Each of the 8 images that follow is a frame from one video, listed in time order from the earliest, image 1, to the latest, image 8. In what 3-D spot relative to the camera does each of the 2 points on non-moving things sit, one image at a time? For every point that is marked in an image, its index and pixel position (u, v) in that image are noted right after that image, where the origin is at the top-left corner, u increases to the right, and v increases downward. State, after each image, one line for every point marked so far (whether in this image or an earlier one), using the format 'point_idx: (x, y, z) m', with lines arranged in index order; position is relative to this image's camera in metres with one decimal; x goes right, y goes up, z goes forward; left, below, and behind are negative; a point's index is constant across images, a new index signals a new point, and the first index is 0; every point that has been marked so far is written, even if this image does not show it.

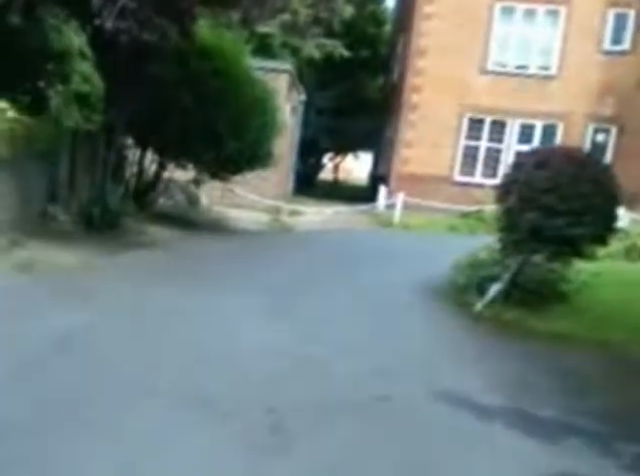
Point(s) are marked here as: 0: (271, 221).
0: (-1.2, +0.4, +19.1) m
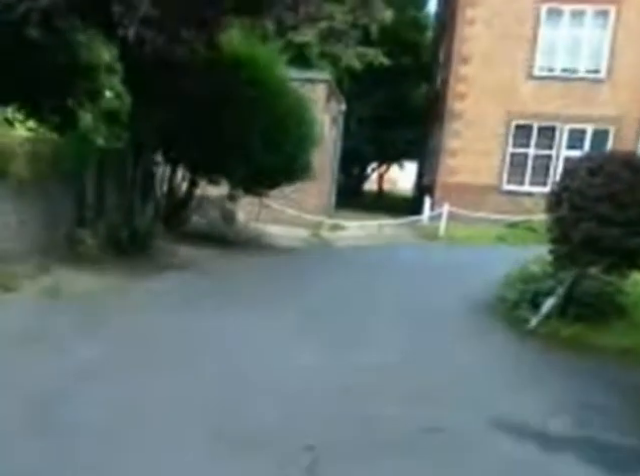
0: (-0.2, 0.0, +18.9) m
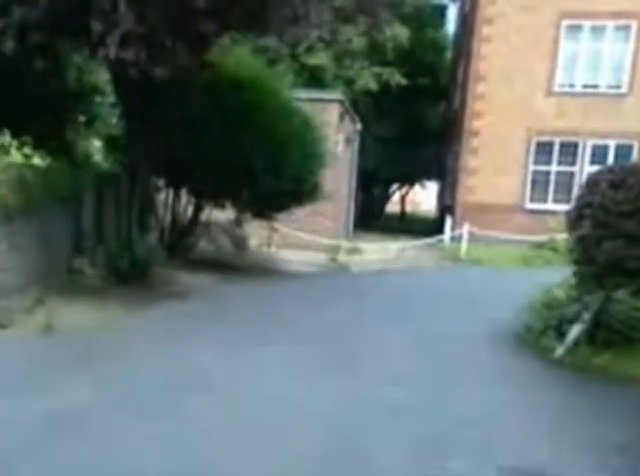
0: (+0.2, -0.5, +18.5) m
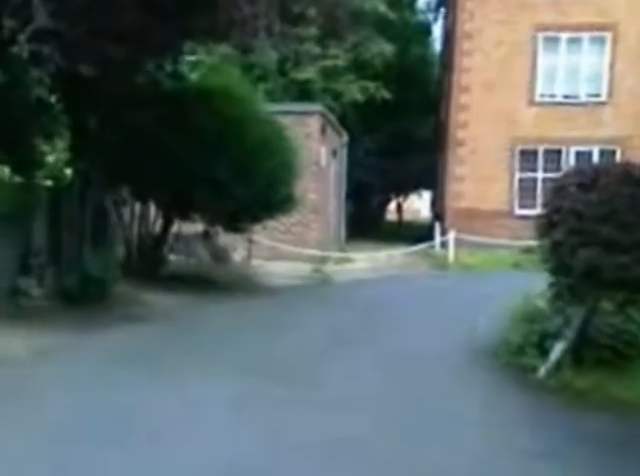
0: (-0.2, -0.8, +18.1) m
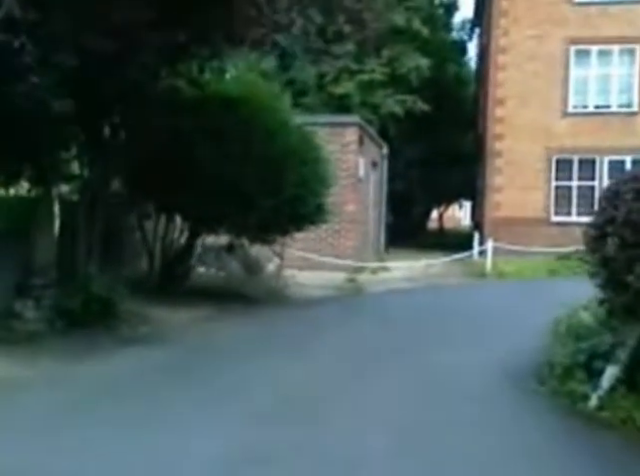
0: (+0.5, -1.1, +18.1) m
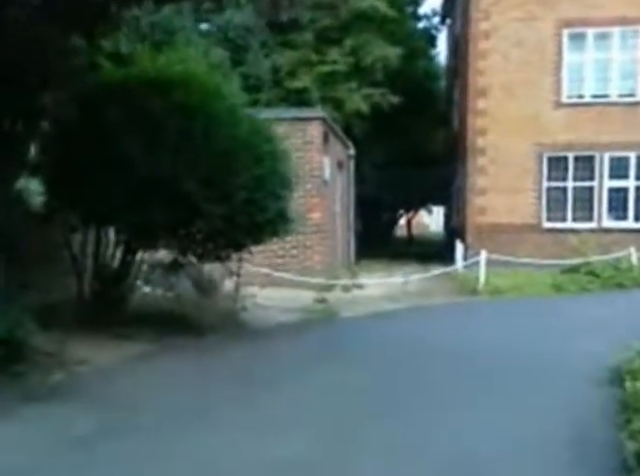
0: (0.0, -1.3, +15.4) m
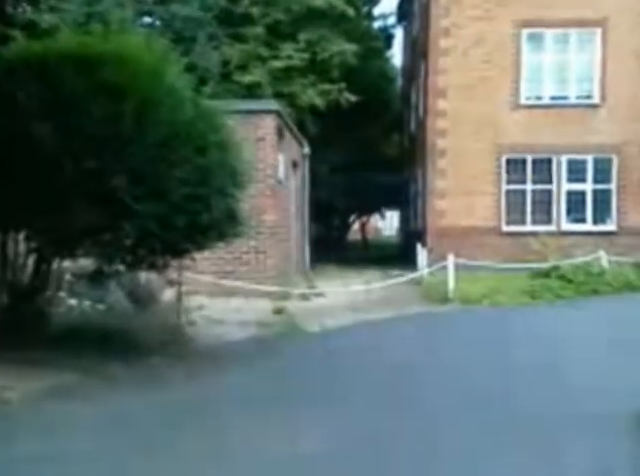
0: (-0.7, -1.3, +13.9) m
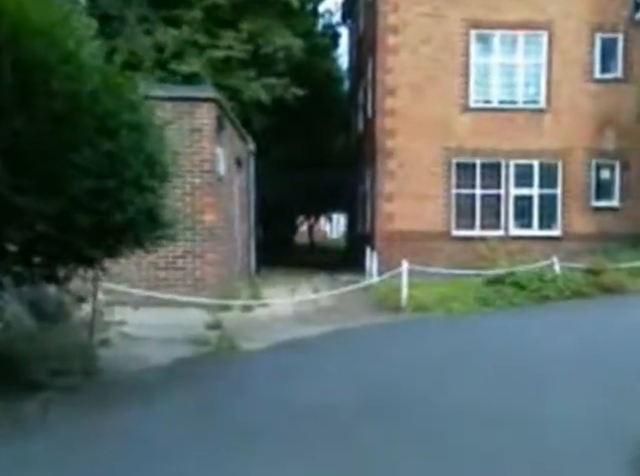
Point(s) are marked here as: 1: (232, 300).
0: (-1.6, -1.4, +12.5) m
1: (-1.8, -1.2, +16.6) m
